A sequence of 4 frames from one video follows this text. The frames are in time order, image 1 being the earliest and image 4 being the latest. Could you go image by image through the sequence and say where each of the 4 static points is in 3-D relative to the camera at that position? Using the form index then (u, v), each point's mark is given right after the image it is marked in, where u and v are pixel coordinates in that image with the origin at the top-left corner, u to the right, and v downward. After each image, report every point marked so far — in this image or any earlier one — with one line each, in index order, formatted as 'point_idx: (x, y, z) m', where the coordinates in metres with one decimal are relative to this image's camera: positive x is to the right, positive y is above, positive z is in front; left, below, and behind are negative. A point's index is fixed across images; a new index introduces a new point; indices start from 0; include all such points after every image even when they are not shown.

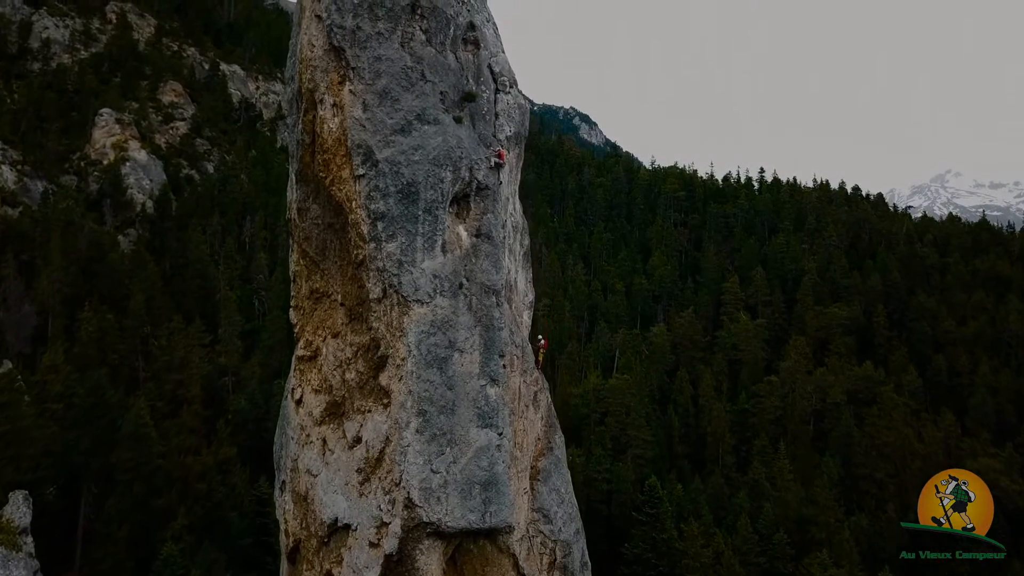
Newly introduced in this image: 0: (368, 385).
0: (-3.0, -2.0, +15.5) m
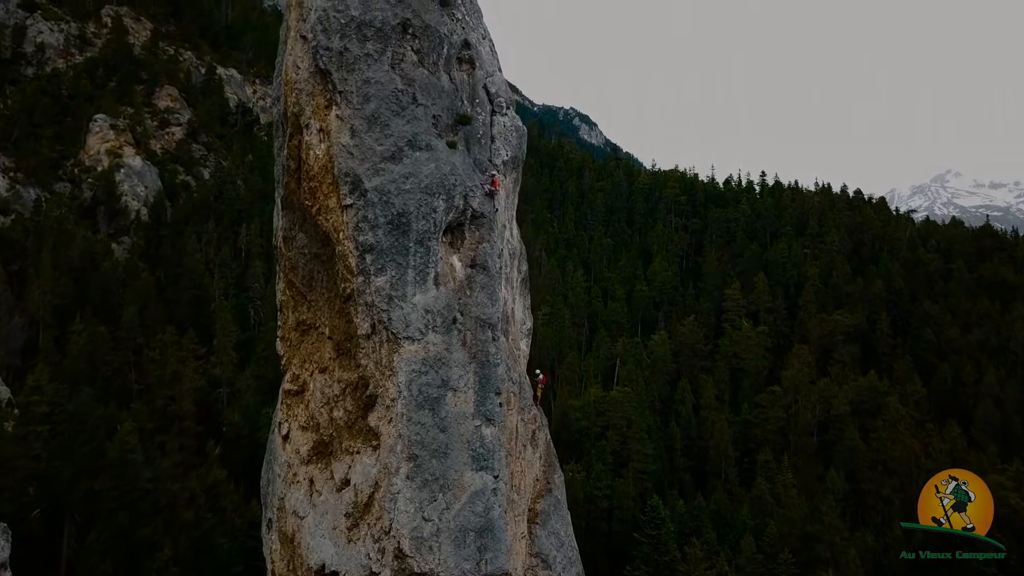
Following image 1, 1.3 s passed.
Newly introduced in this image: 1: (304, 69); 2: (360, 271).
0: (-3.1, -2.7, +14.7) m
1: (-4.1, +4.3, +14.5) m
2: (-2.9, +0.3, +14.1) m
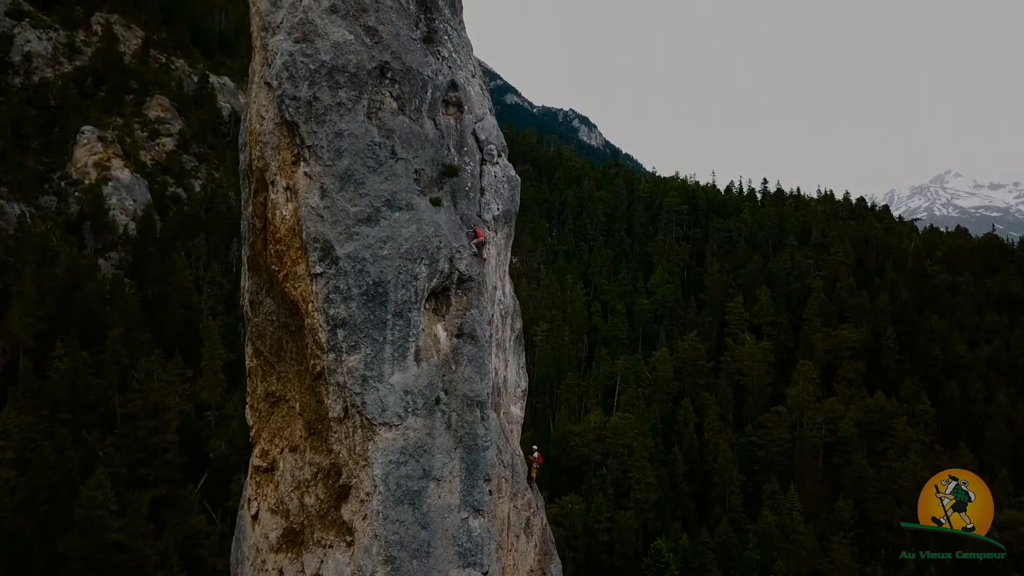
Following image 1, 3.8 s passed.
0: (-3.2, -4.0, +13.1) m
1: (-4.2, +3.0, +13.0) m
2: (-3.0, -1.0, +12.5) m
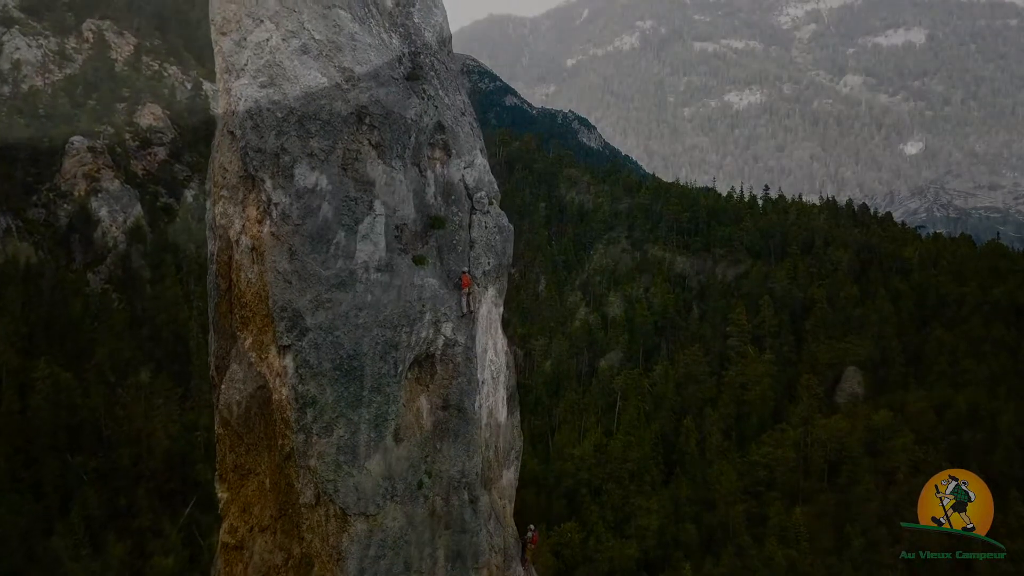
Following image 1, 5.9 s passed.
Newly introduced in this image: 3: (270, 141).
0: (-3.4, -5.1, +11.9) m
1: (-4.4, +1.9, +11.7) m
2: (-3.2, -2.1, +11.2) m
3: (-3.7, +2.3, +11.5) m
